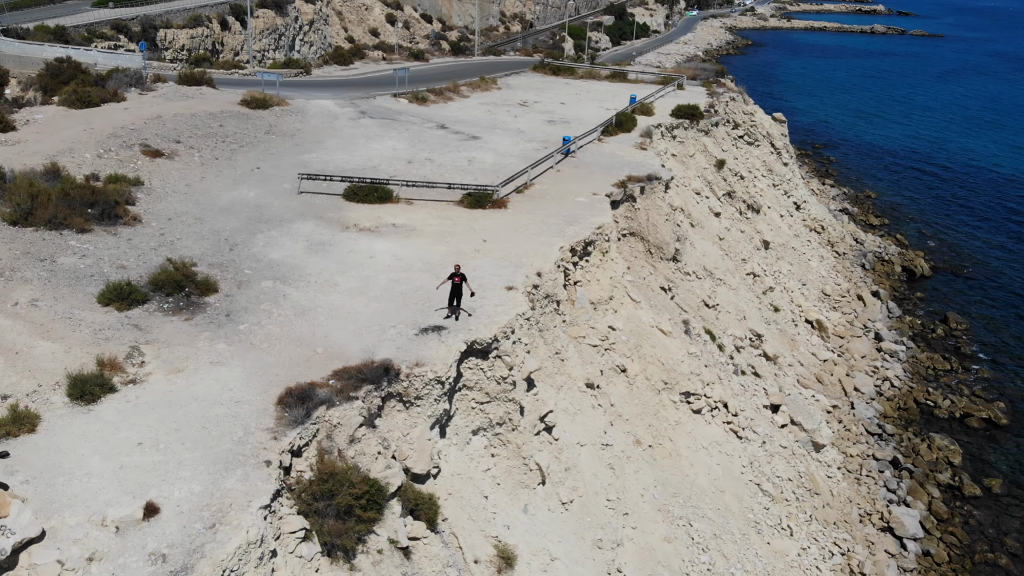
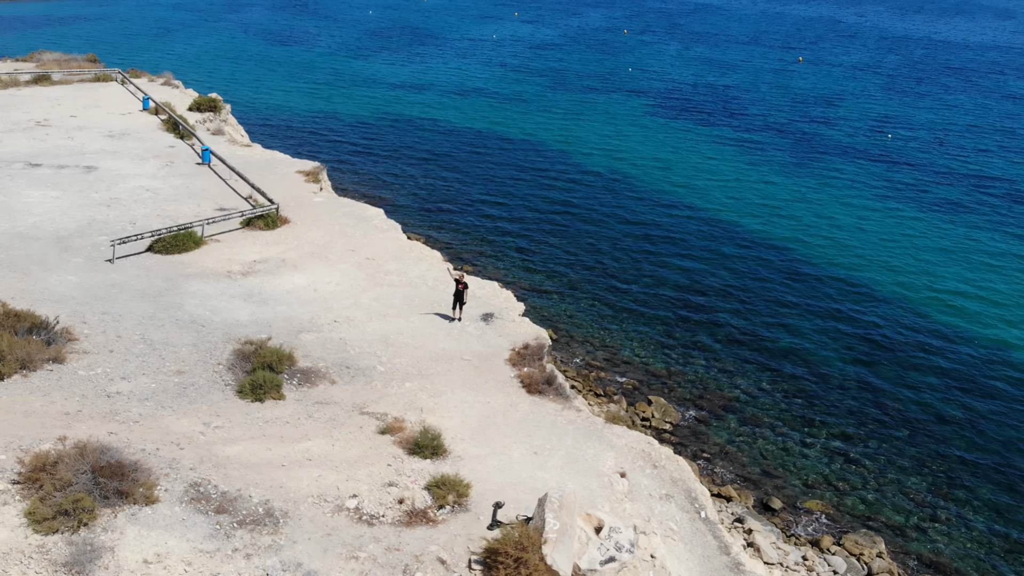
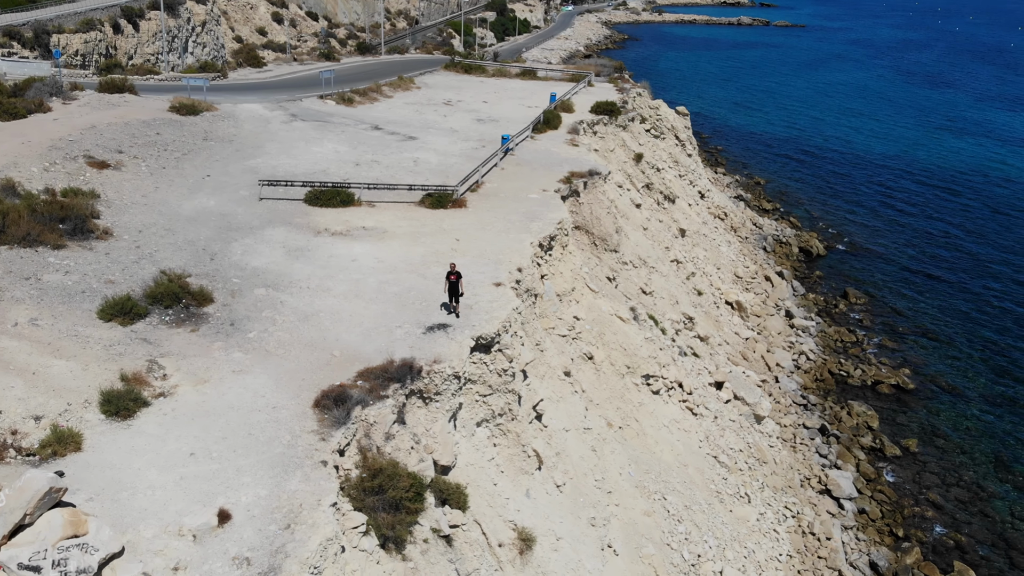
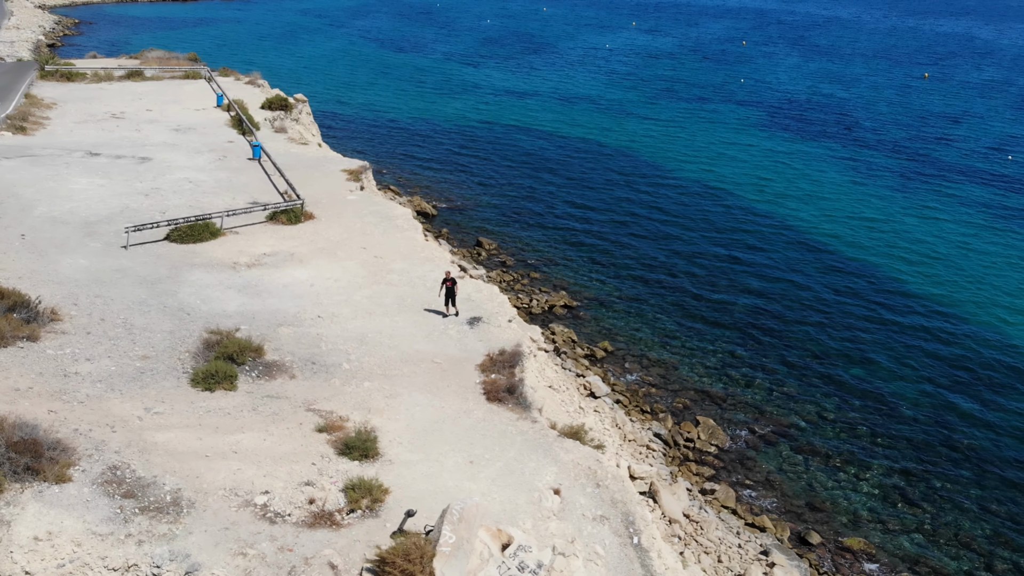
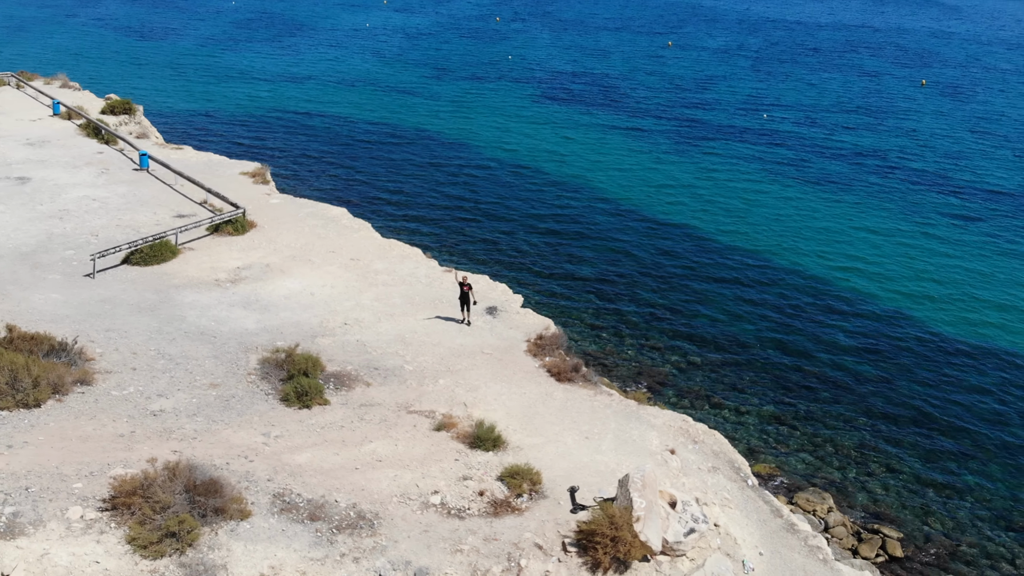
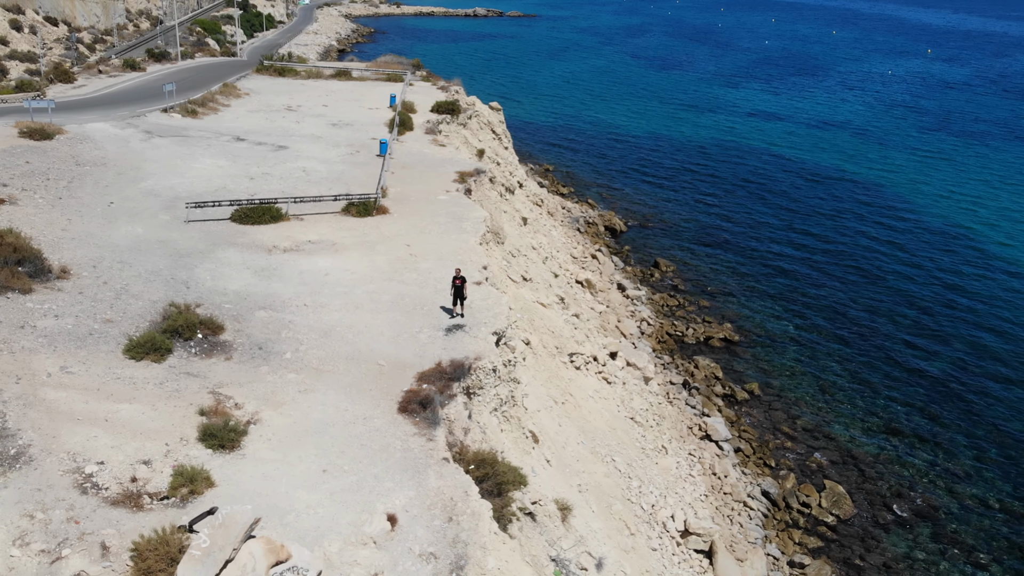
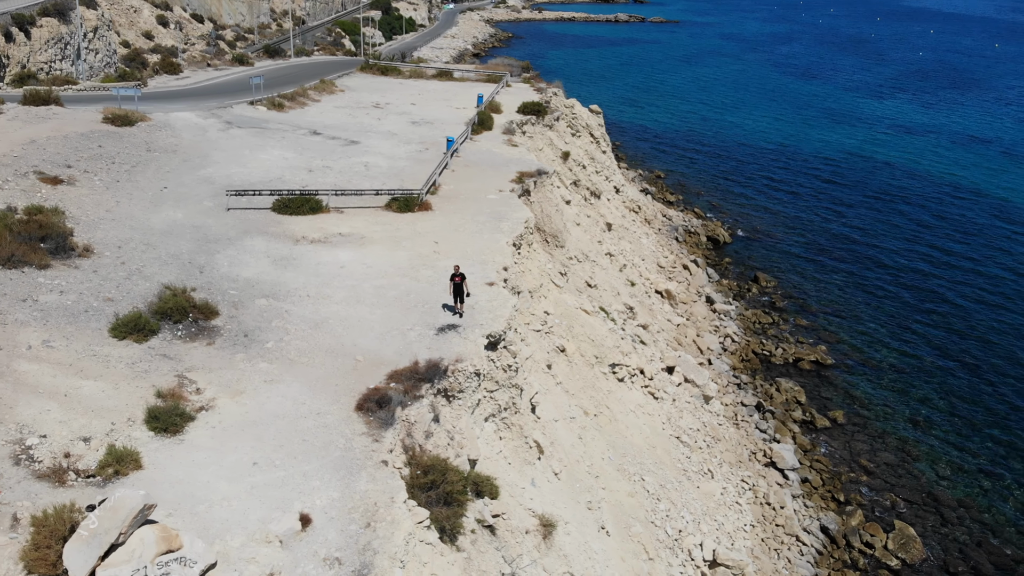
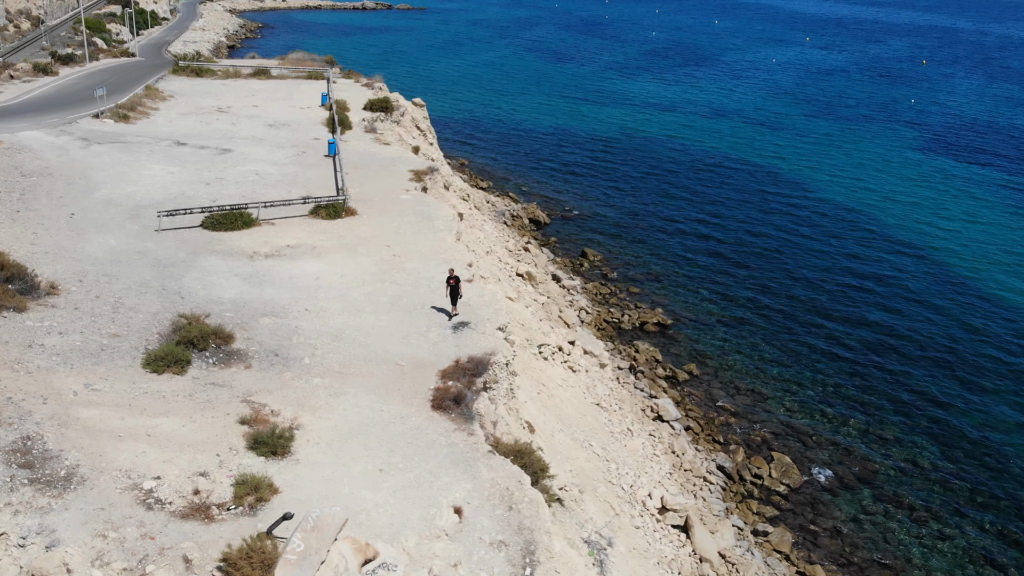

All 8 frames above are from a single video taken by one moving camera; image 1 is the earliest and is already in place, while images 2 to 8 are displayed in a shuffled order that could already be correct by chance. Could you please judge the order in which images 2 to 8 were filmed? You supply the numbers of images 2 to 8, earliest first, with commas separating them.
3, 7, 6, 8, 4, 2, 5
